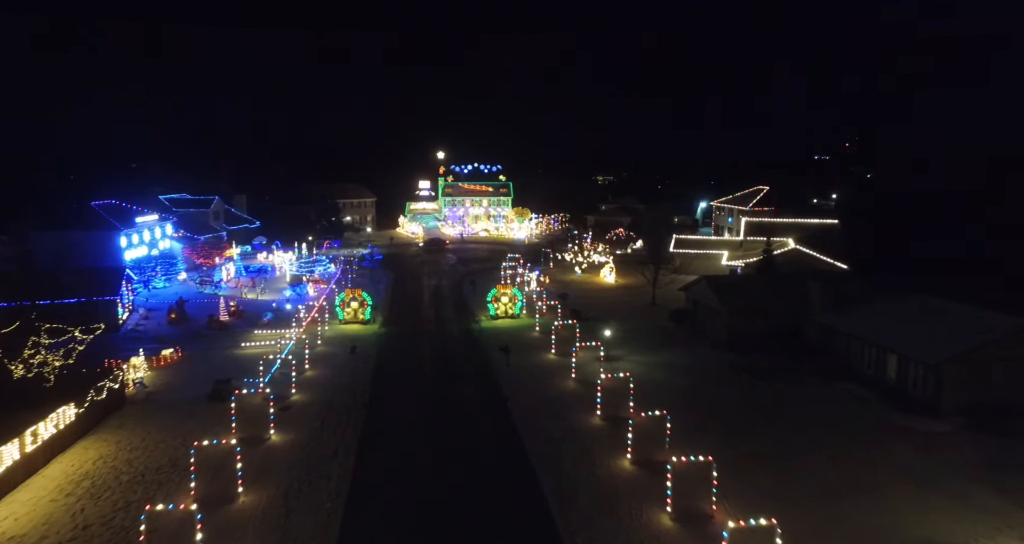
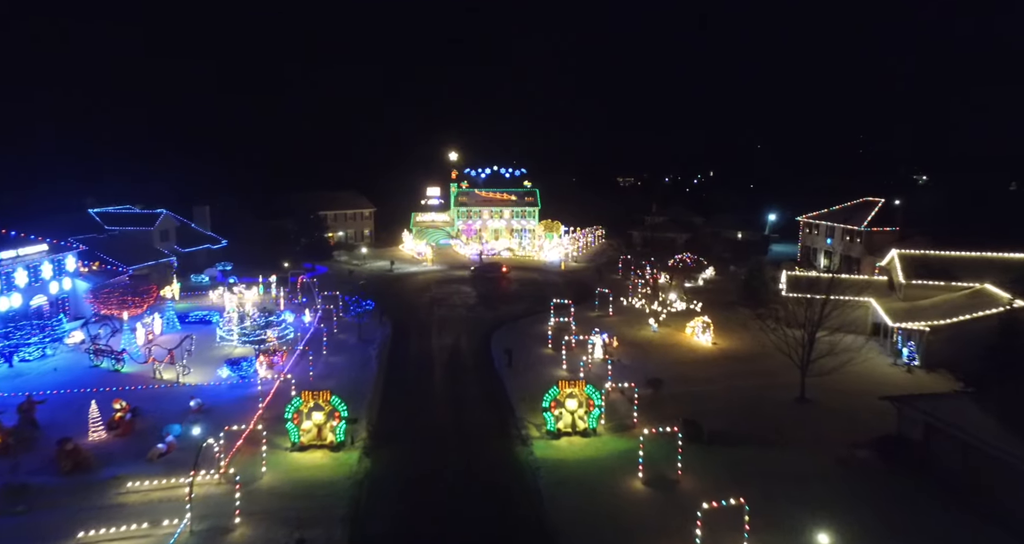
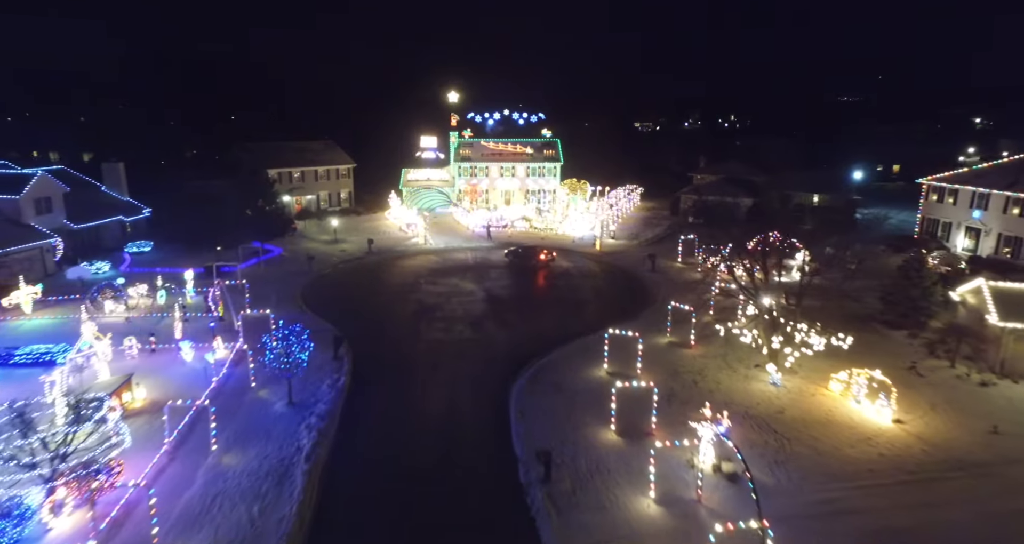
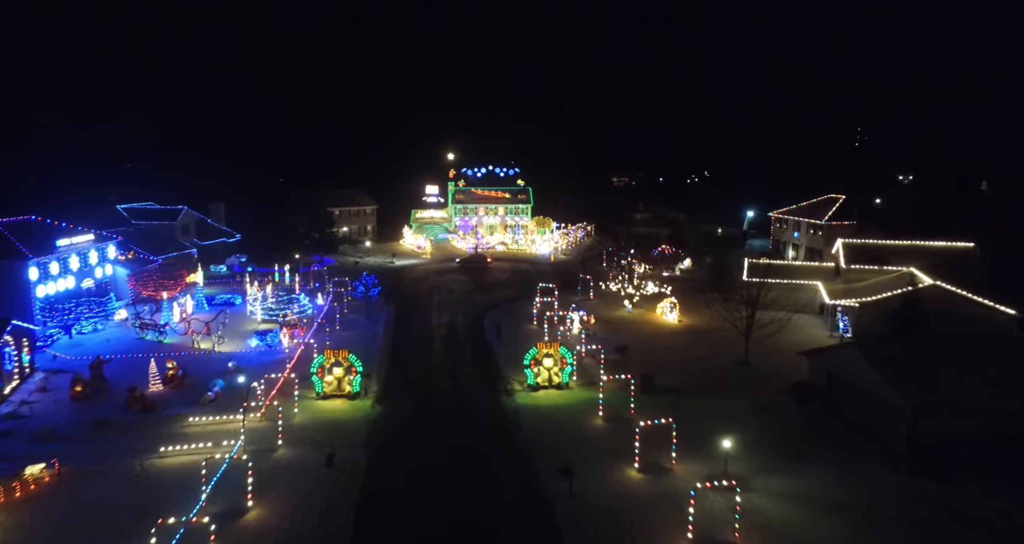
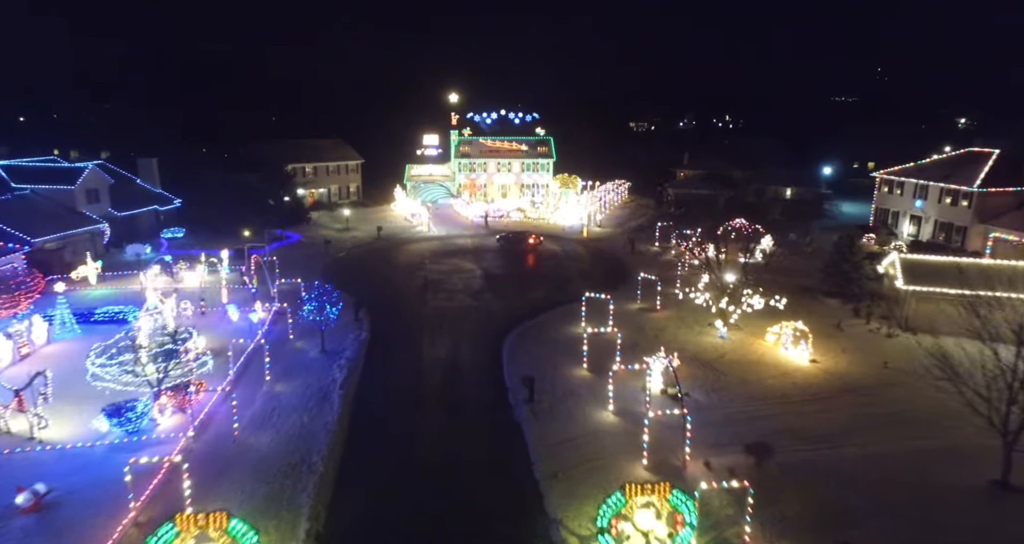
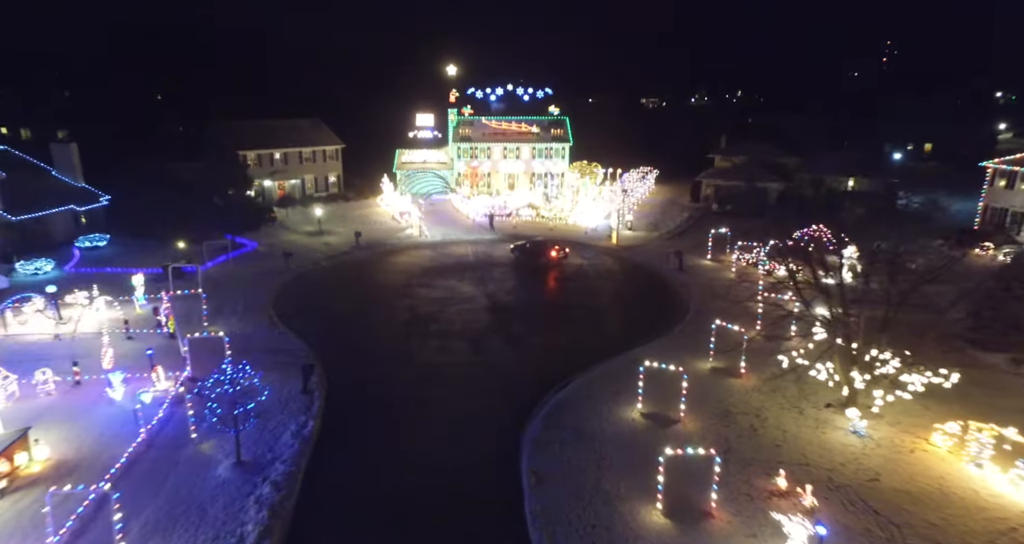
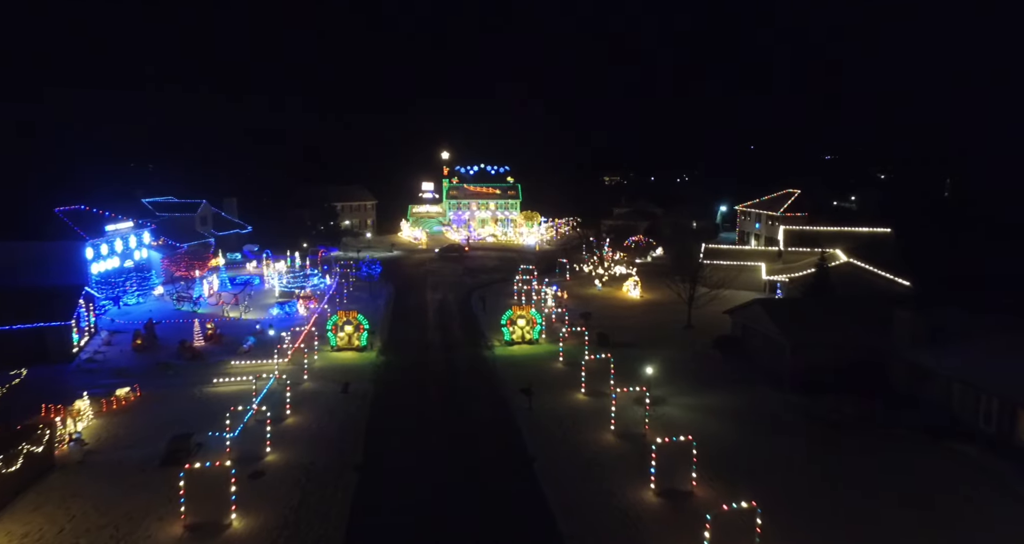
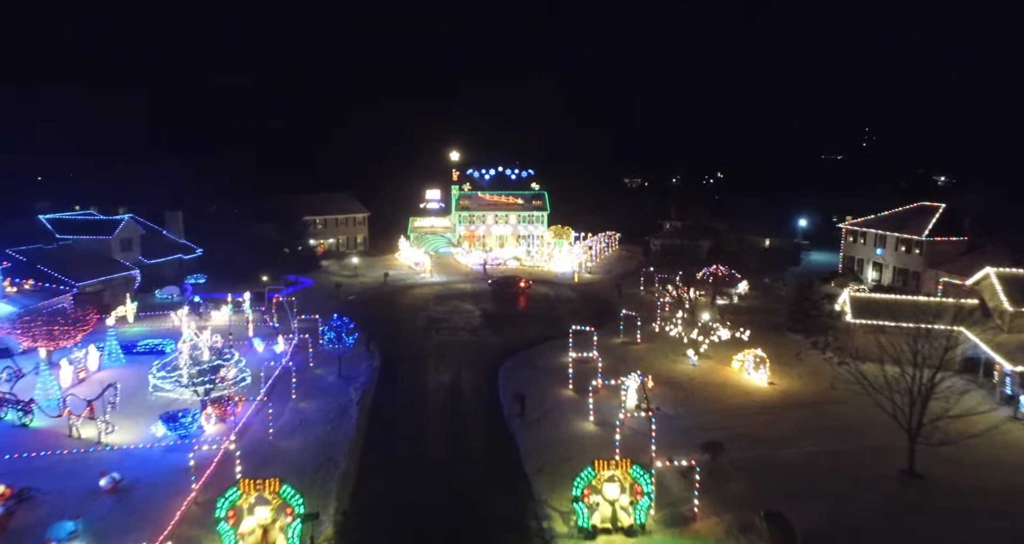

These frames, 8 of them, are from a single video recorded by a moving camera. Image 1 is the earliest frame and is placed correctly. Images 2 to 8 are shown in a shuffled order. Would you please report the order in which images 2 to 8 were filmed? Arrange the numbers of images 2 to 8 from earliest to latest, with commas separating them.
7, 4, 2, 8, 5, 3, 6
